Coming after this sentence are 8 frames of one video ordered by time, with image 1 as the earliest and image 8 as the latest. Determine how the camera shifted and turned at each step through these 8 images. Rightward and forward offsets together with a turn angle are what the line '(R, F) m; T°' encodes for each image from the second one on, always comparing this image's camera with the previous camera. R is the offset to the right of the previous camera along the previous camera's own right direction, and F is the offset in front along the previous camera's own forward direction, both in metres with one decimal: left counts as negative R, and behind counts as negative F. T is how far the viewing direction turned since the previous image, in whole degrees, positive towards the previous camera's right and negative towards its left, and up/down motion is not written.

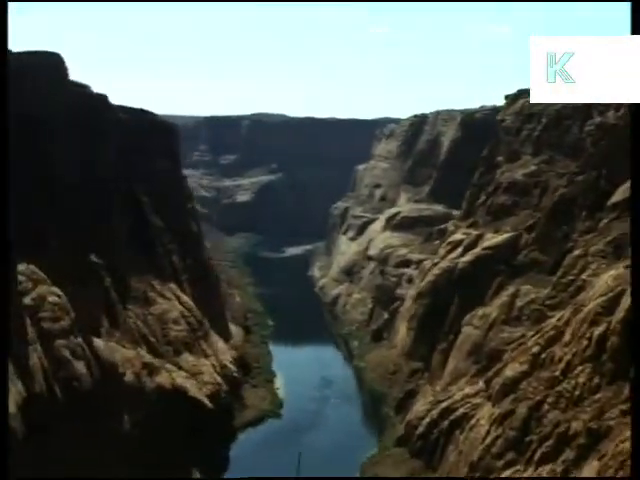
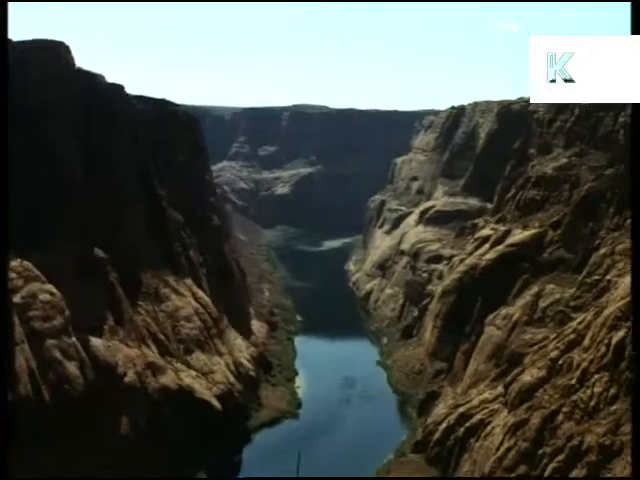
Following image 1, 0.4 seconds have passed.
(+0.8, +1.6) m; -2°
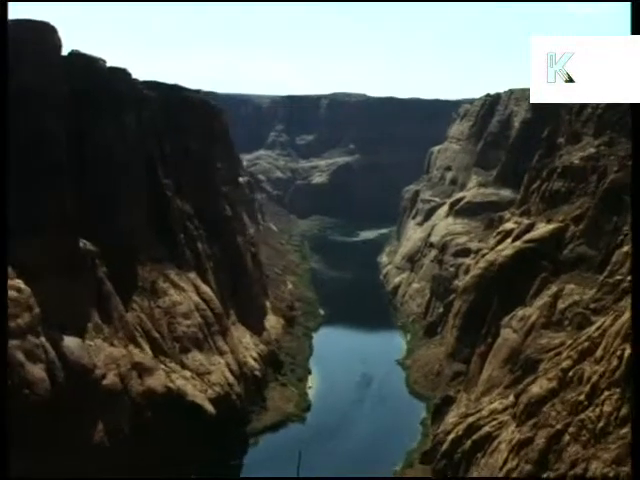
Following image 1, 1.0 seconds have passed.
(+1.1, +2.6) m; -2°
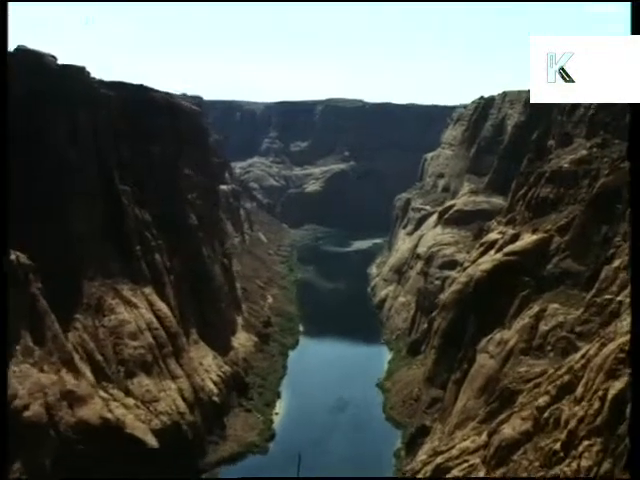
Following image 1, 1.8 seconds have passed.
(+1.0, +3.5) m; 0°
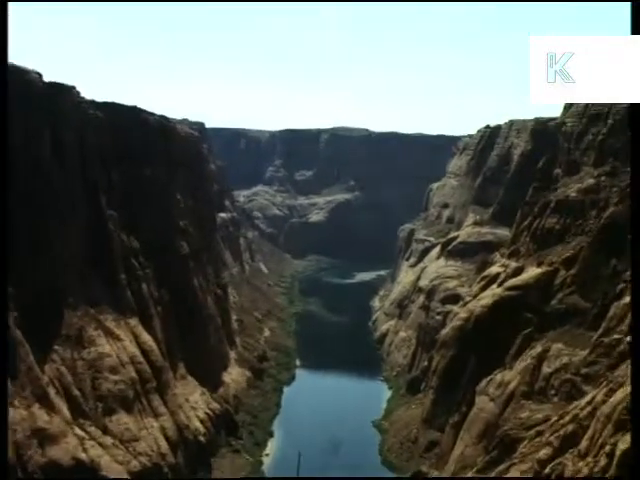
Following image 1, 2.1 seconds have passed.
(+0.4, +1.7) m; 0°
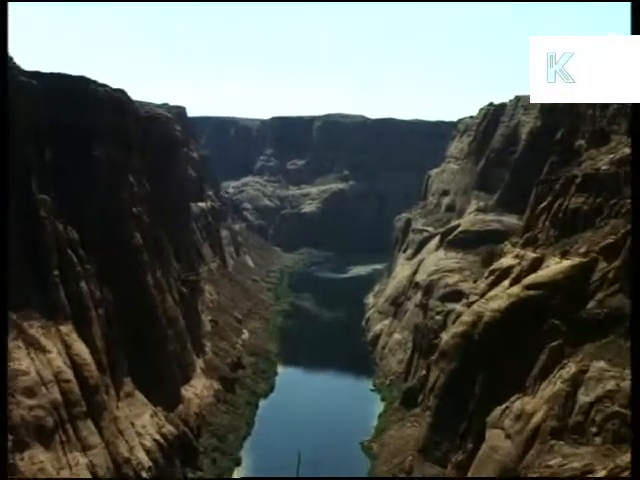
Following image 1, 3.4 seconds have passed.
(+0.6, +6.3) m; 0°
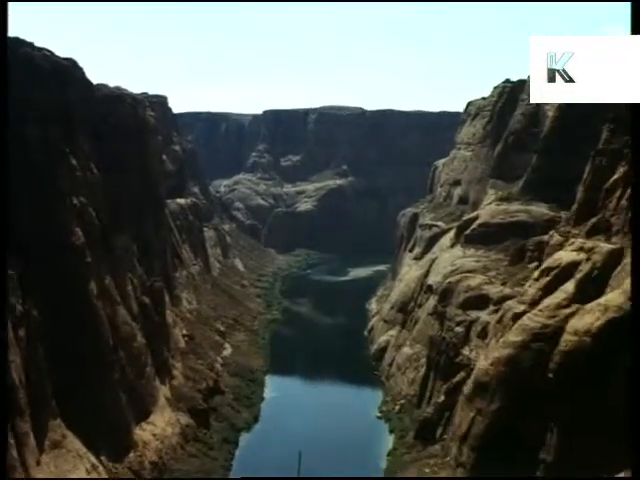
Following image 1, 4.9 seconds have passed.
(+0.2, +7.5) m; 0°
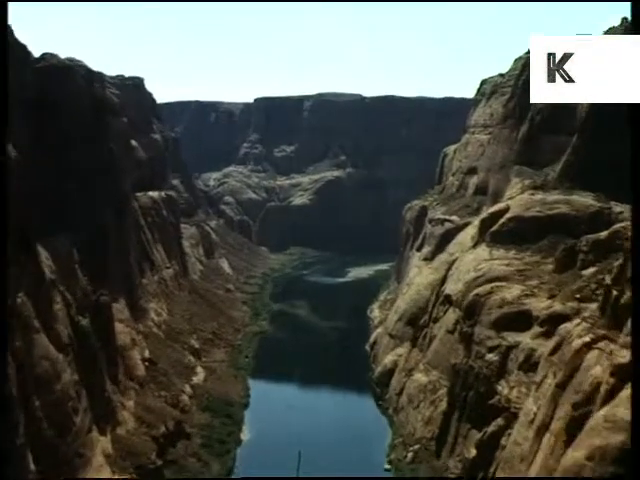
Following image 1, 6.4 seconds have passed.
(+0.2, +7.7) m; 0°
